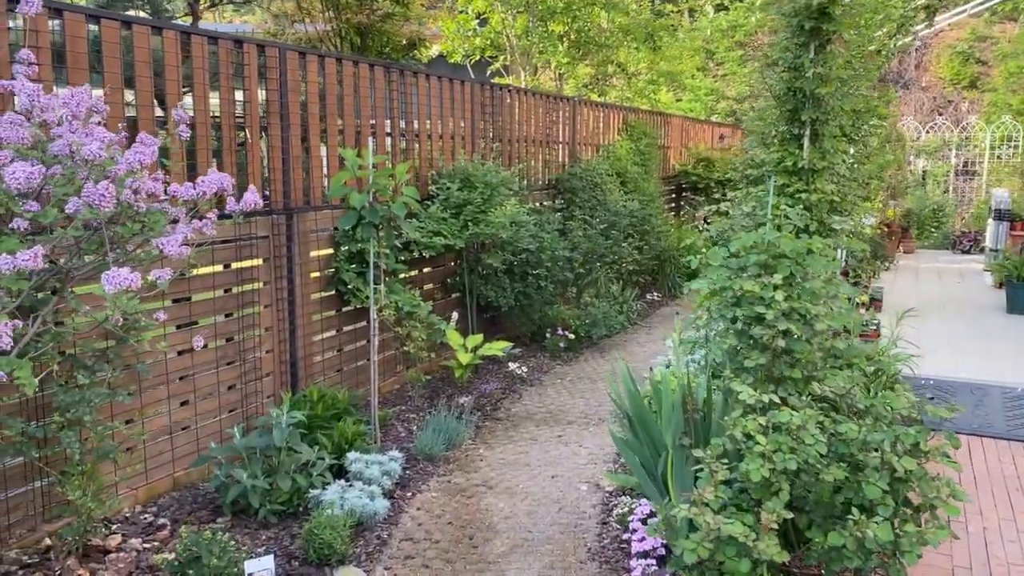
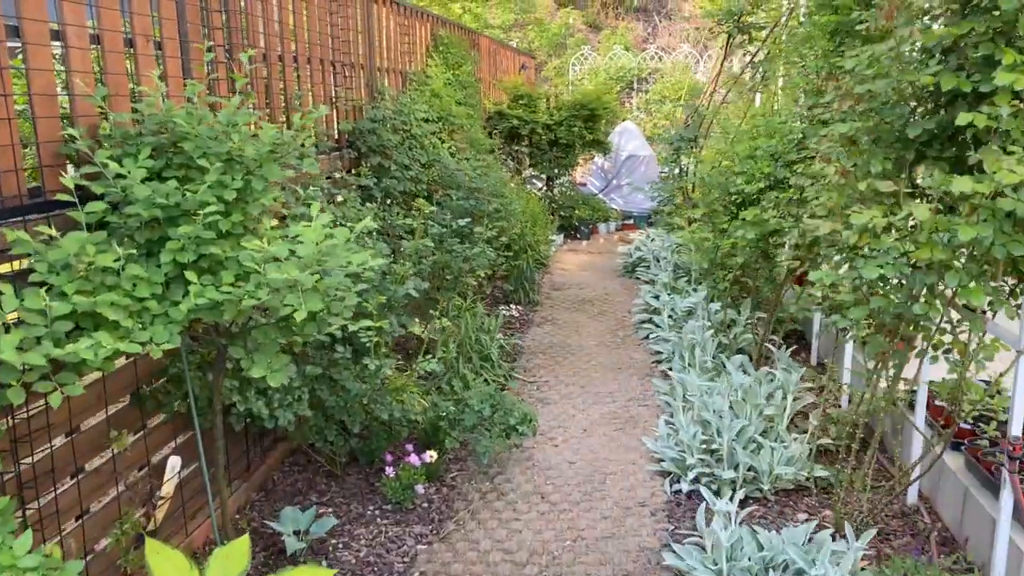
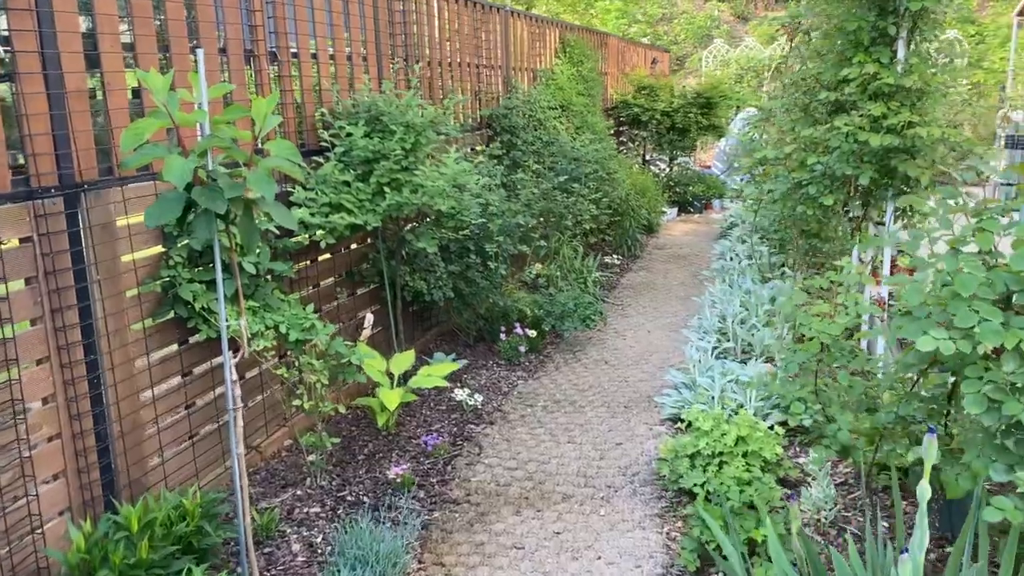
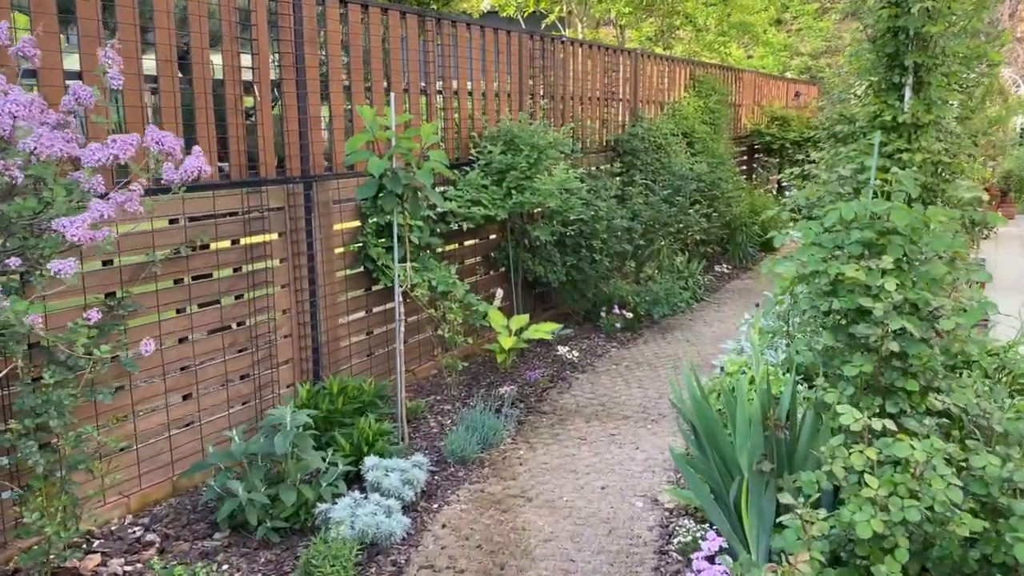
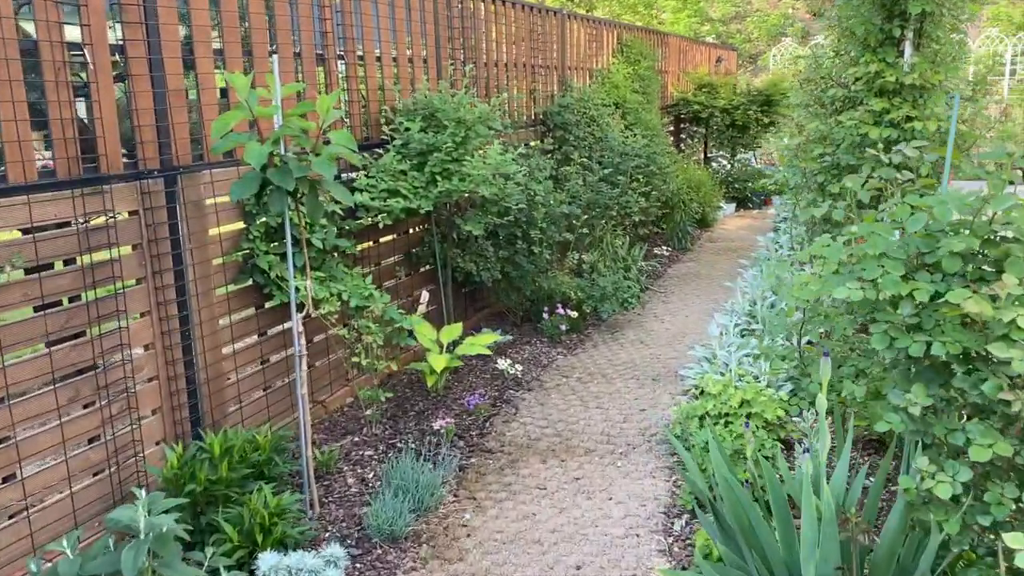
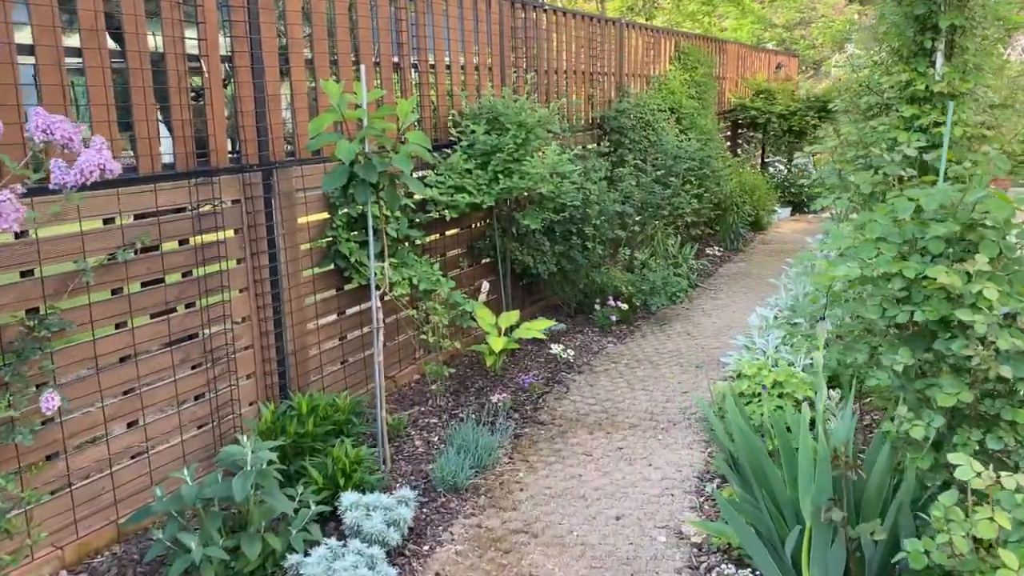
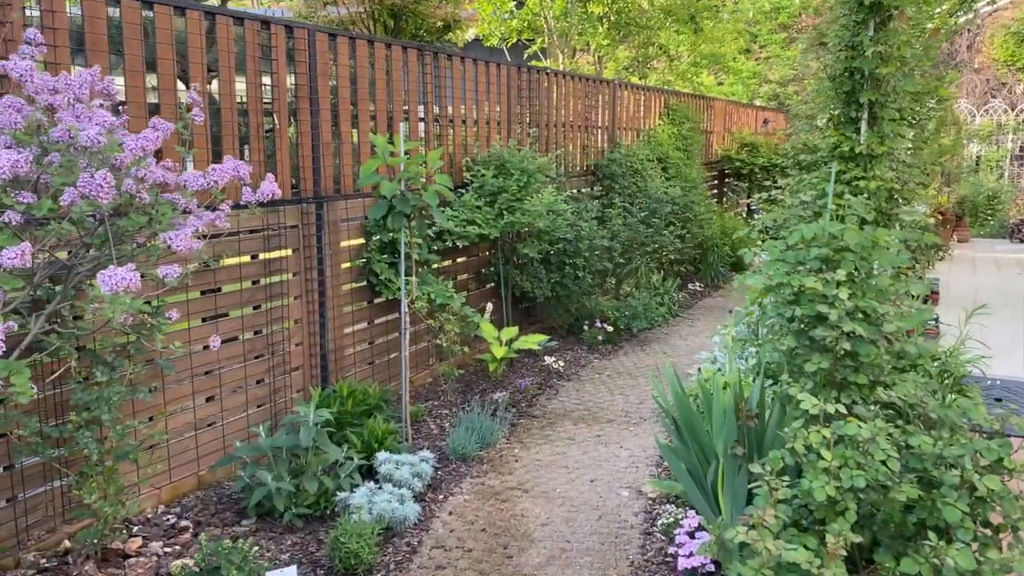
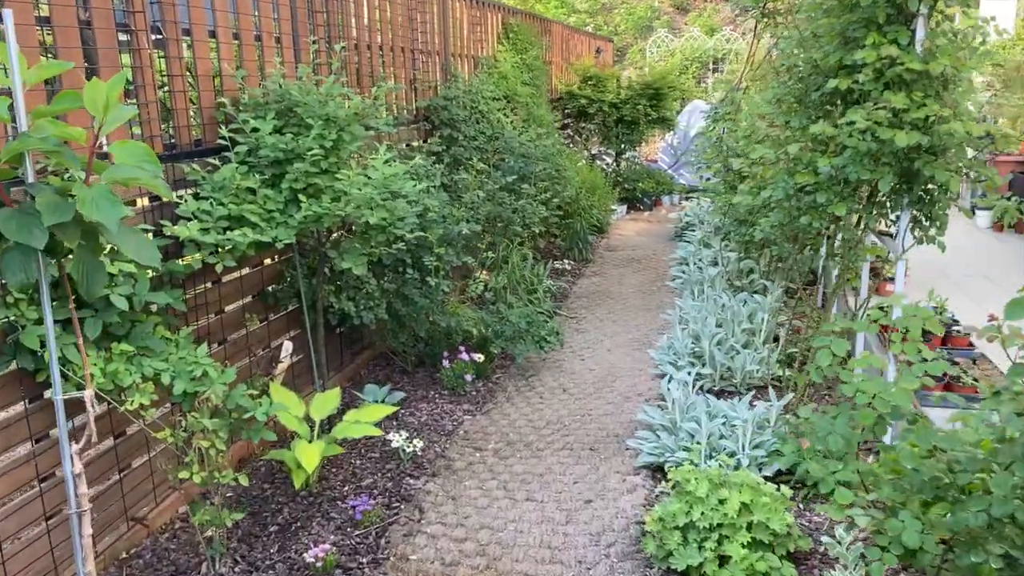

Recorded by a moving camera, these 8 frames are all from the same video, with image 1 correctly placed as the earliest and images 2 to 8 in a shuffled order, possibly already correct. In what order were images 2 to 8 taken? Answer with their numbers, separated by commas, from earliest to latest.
7, 4, 6, 5, 3, 8, 2
